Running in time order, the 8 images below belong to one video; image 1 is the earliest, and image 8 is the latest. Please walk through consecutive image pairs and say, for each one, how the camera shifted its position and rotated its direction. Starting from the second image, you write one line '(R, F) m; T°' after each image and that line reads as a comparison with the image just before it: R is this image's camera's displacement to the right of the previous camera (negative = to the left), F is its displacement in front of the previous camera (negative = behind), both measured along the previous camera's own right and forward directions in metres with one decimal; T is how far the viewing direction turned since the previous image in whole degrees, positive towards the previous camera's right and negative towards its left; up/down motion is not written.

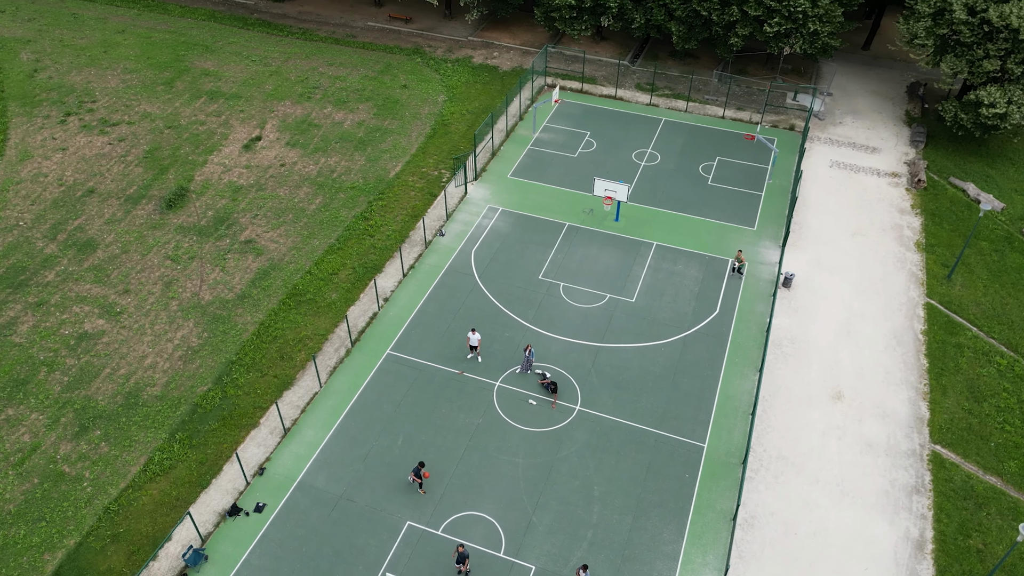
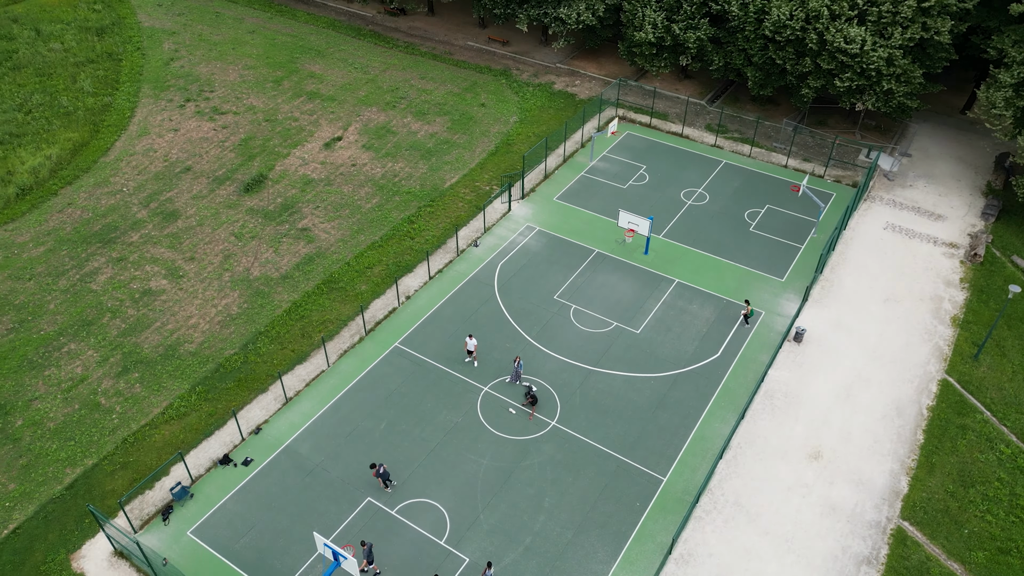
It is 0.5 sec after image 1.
(+4.5, -1.3) m; -9°
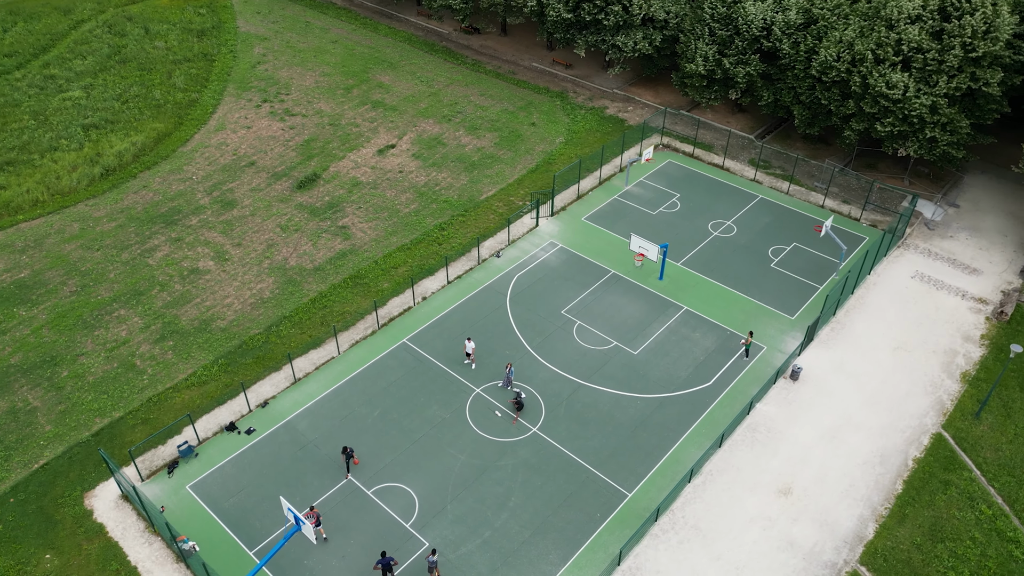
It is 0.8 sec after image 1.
(+3.5, -1.3) m; -7°
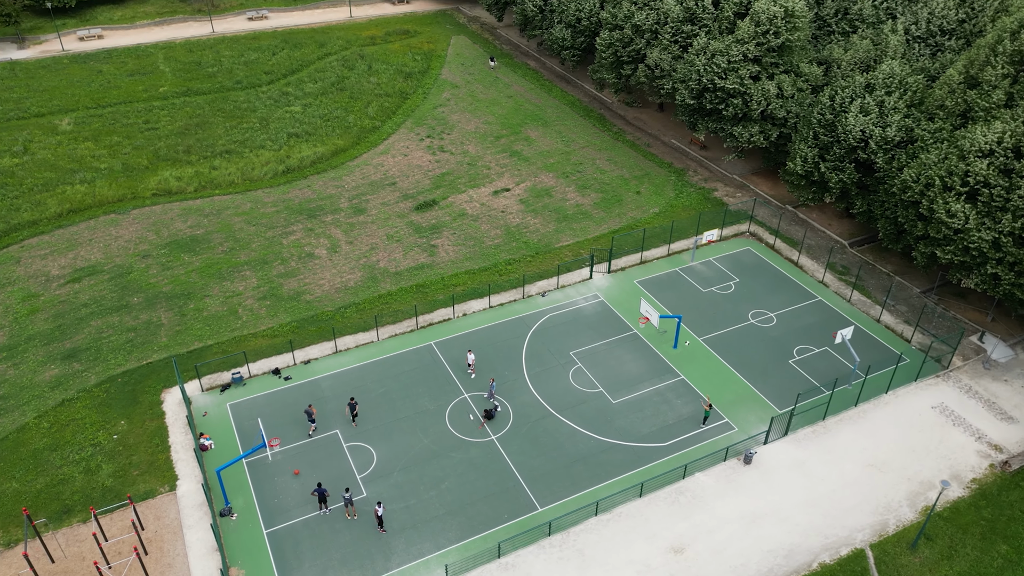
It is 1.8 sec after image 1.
(+10.2, -3.7) m; -18°
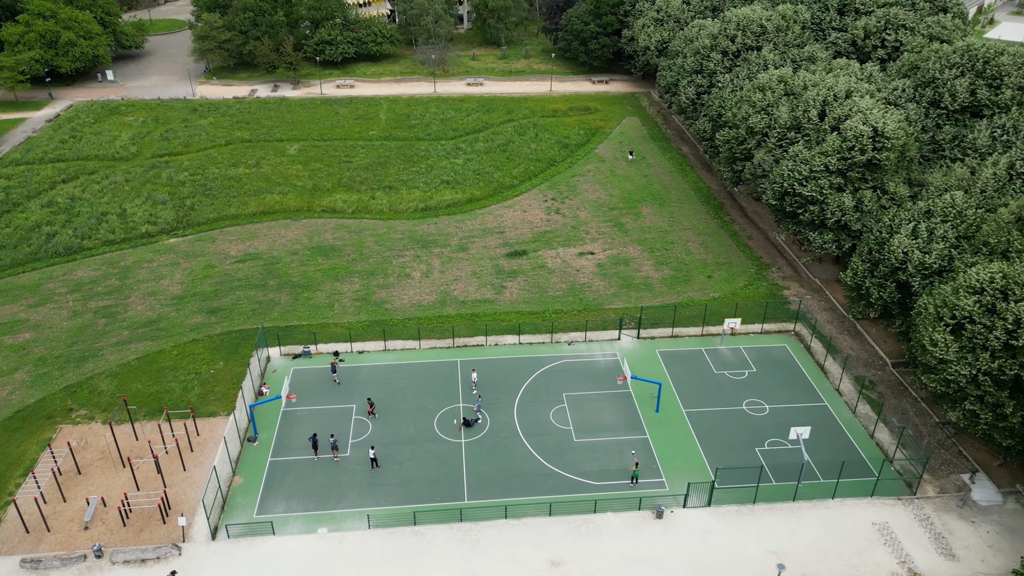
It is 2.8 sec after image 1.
(+13.0, -5.1) m; -19°
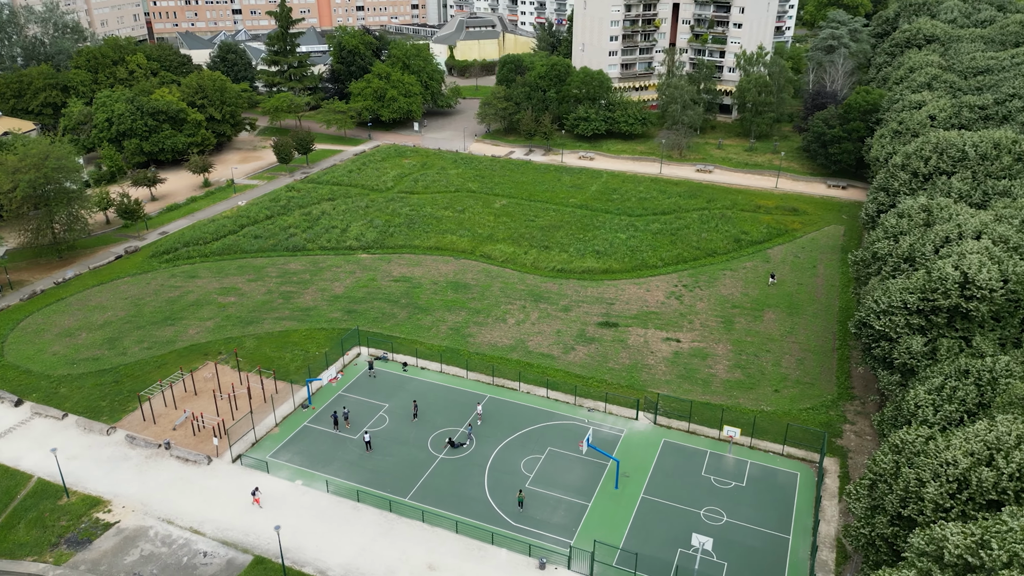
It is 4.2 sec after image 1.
(+19.6, -2.1) m; -25°
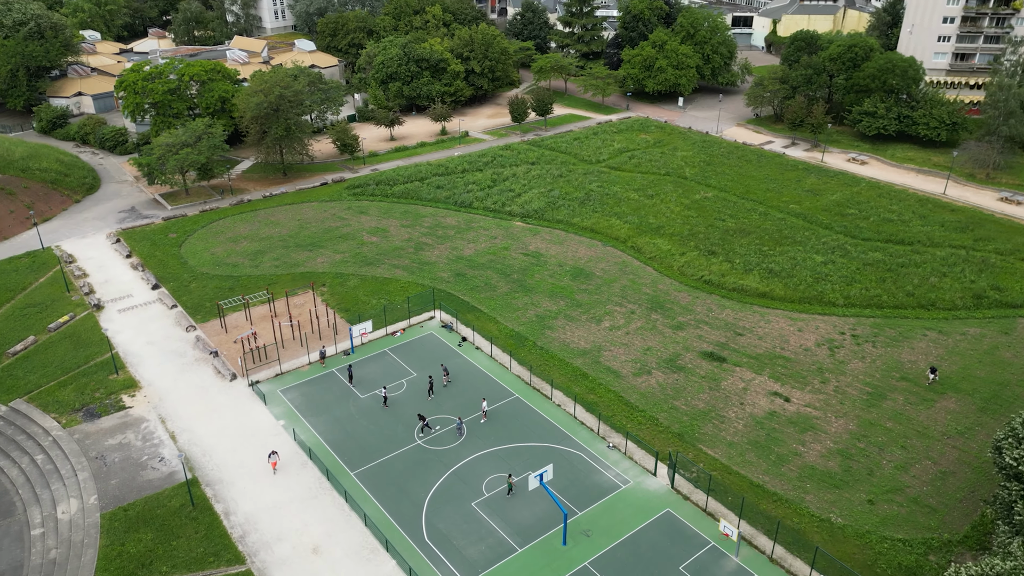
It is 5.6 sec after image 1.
(+17.2, +10.3) m; -26°
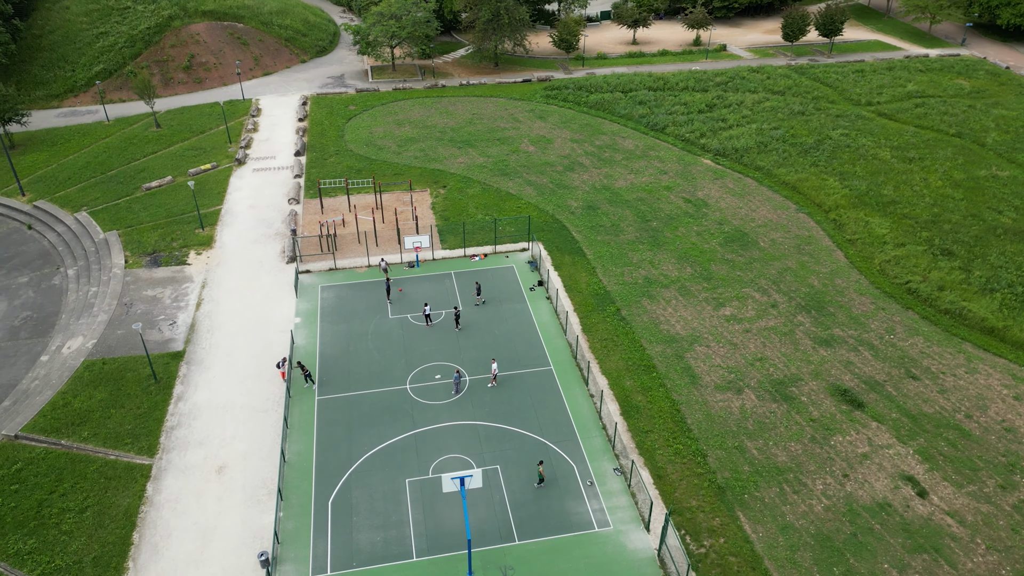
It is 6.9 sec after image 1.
(+12.3, +12.6) m; -23°
